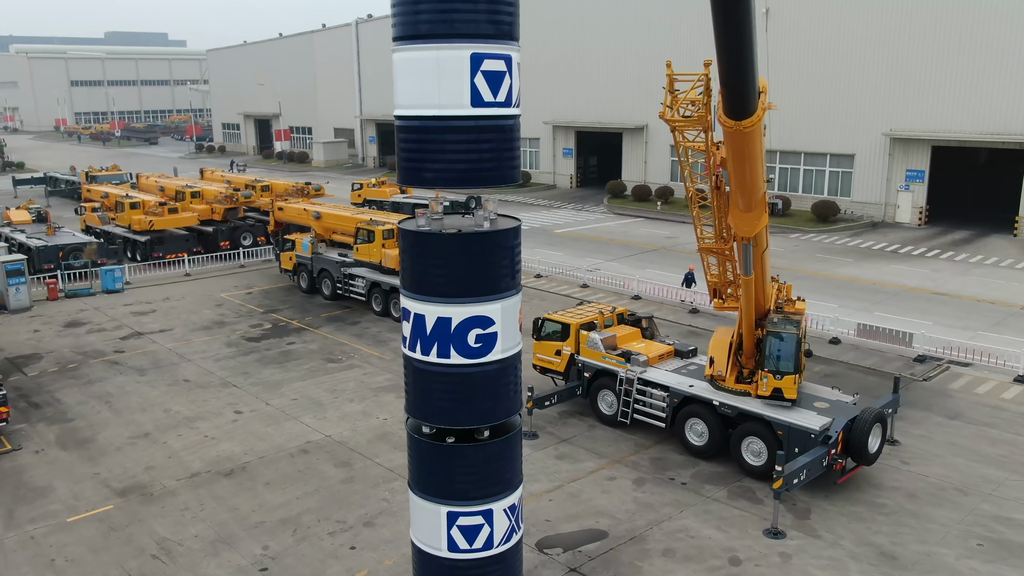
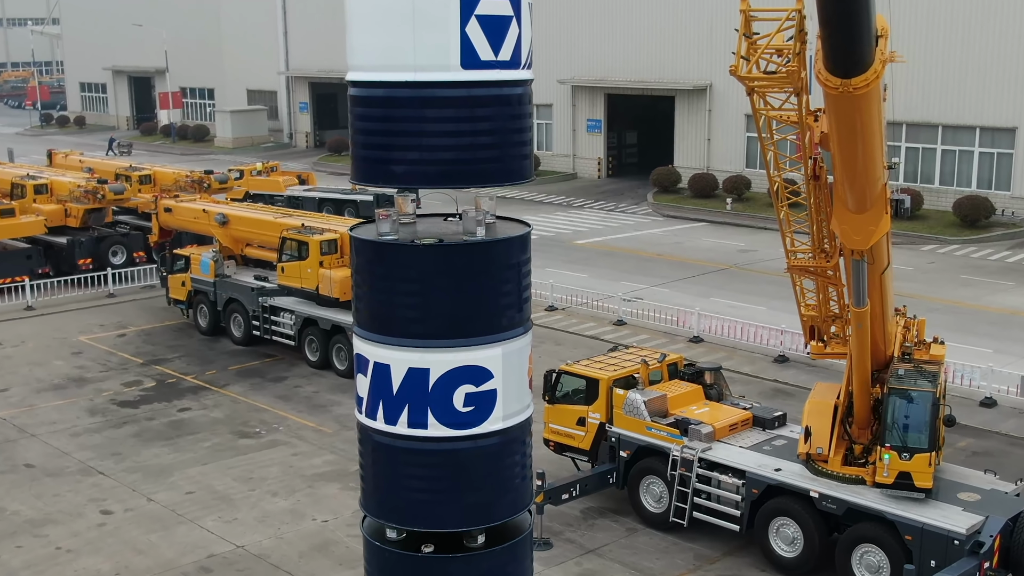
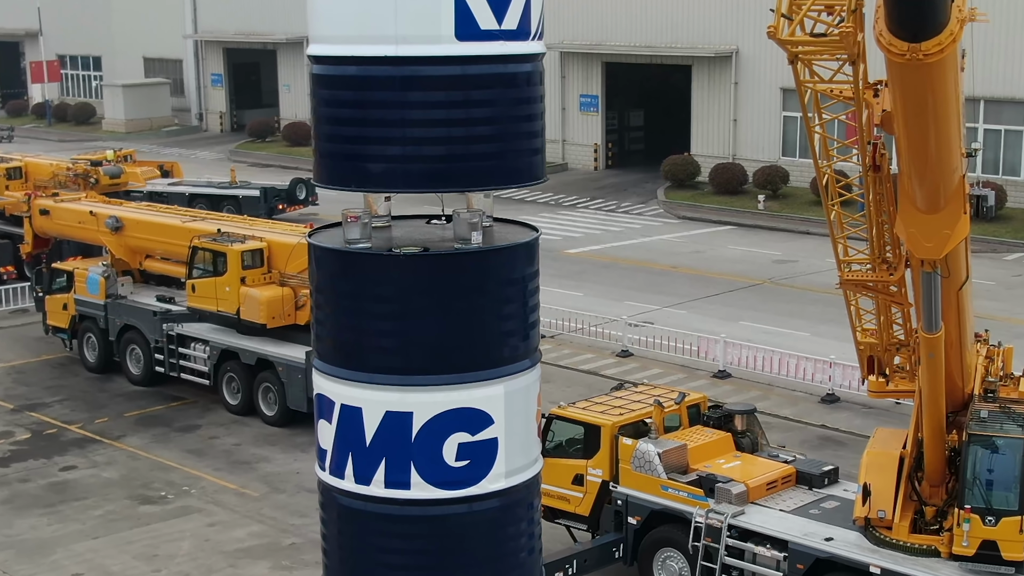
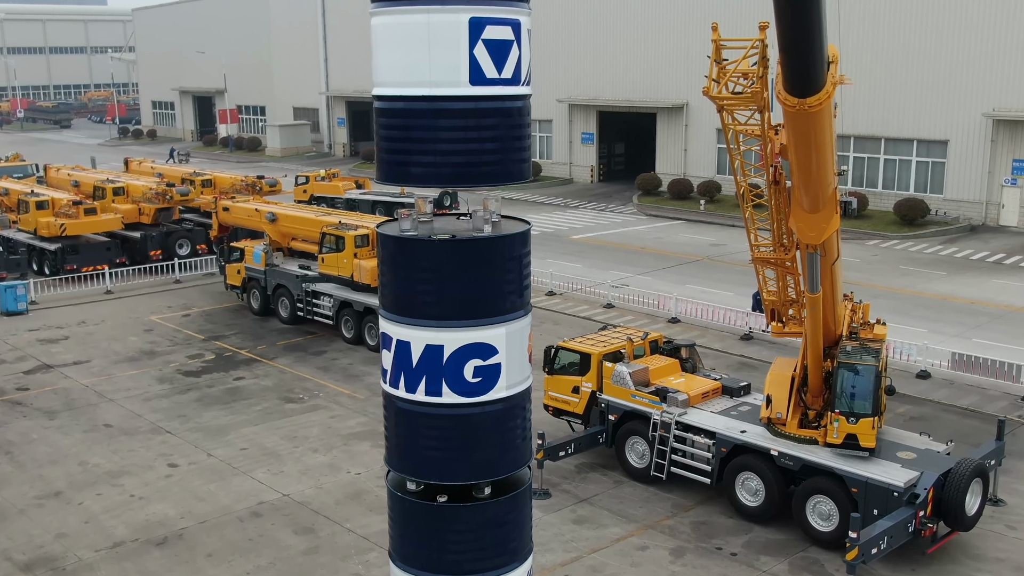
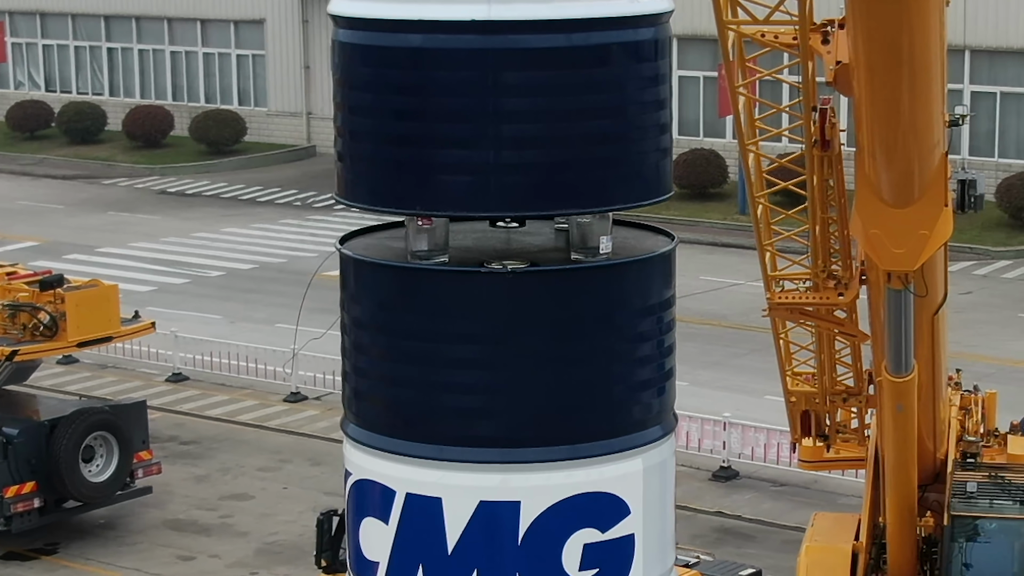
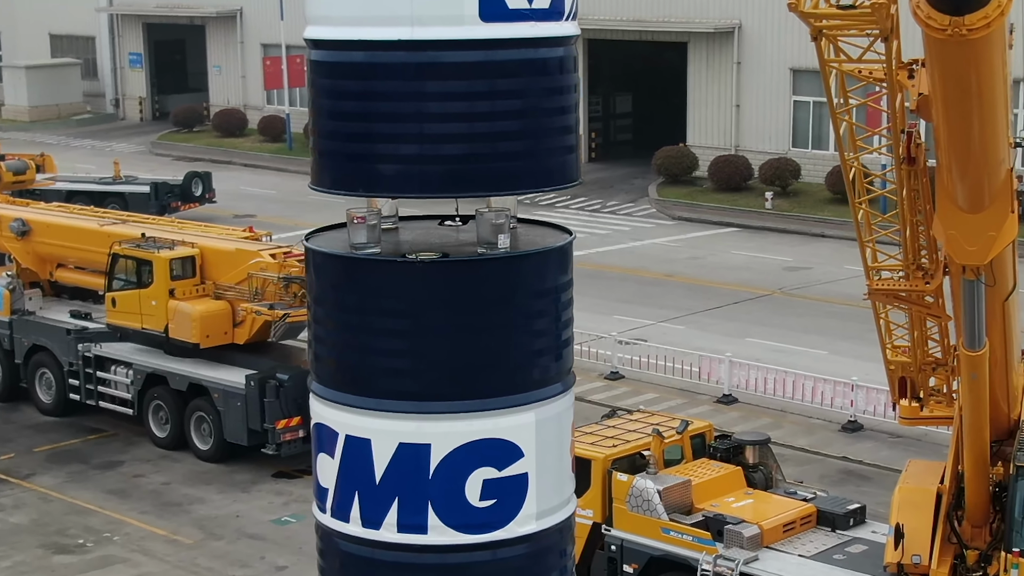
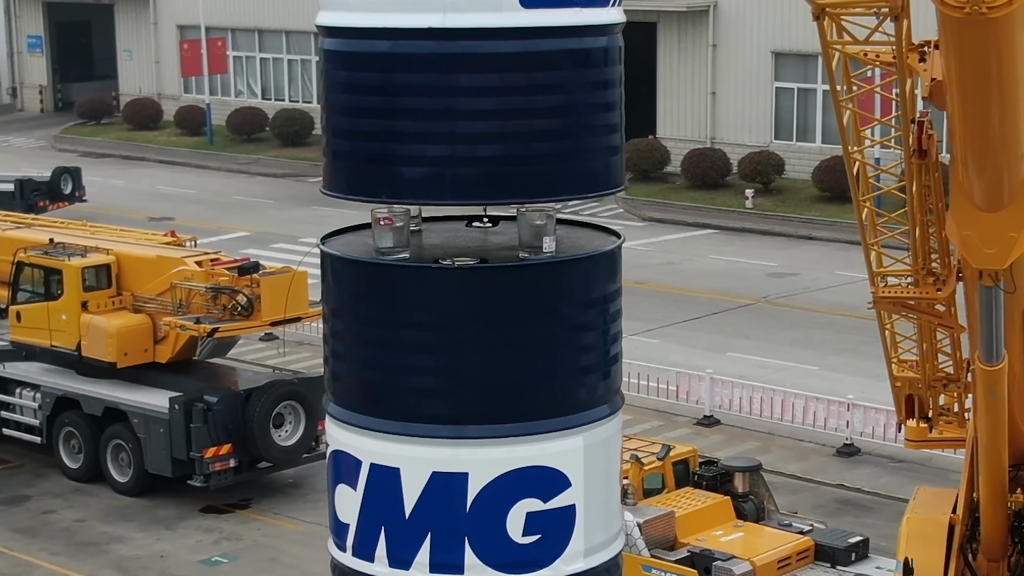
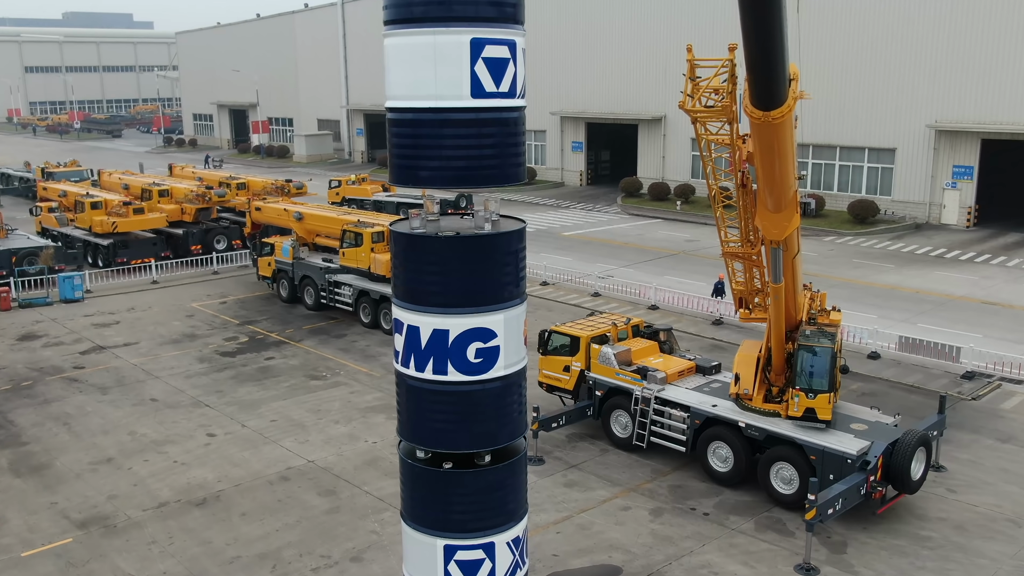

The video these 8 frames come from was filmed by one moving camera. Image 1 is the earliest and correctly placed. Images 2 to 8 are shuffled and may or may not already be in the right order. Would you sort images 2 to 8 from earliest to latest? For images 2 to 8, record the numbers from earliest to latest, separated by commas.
8, 4, 2, 3, 6, 7, 5
